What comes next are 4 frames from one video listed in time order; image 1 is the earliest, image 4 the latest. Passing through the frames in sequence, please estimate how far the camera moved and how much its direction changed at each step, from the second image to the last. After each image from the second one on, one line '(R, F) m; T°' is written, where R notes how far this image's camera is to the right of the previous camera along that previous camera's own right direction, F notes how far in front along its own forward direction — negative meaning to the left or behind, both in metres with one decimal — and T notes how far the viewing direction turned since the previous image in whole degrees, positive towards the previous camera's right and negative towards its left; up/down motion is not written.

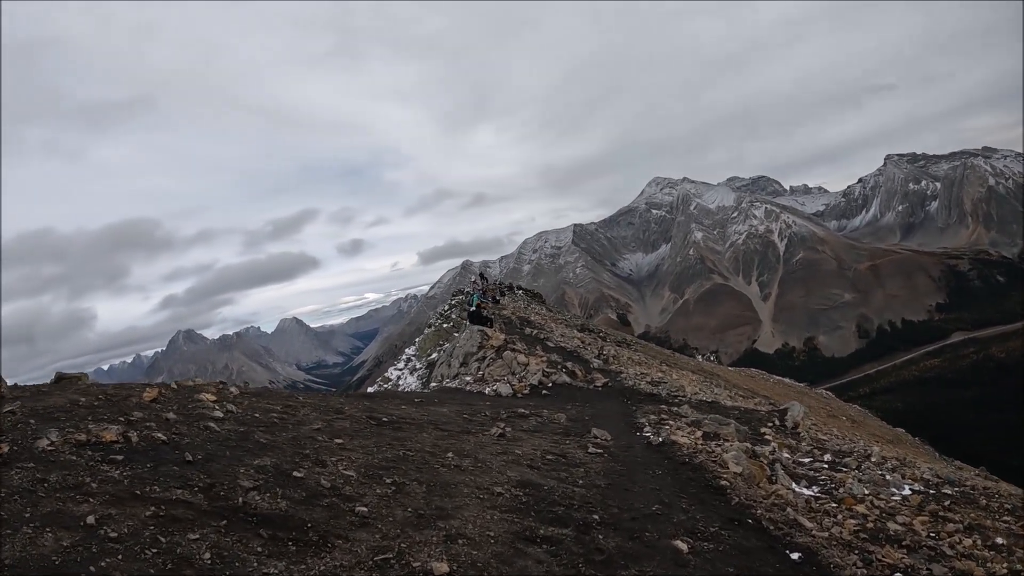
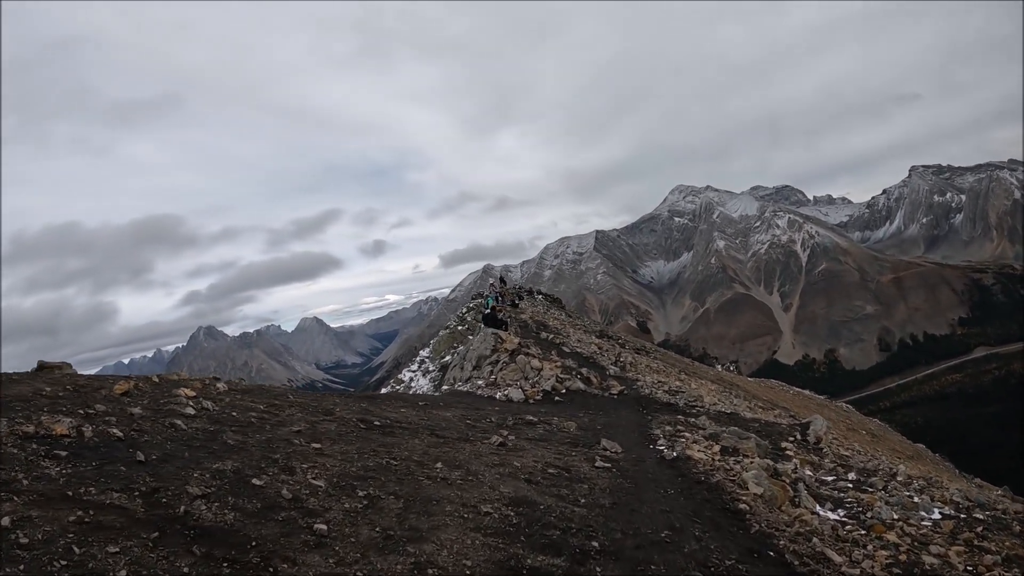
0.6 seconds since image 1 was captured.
(+0.4, +1.0) m; -2°
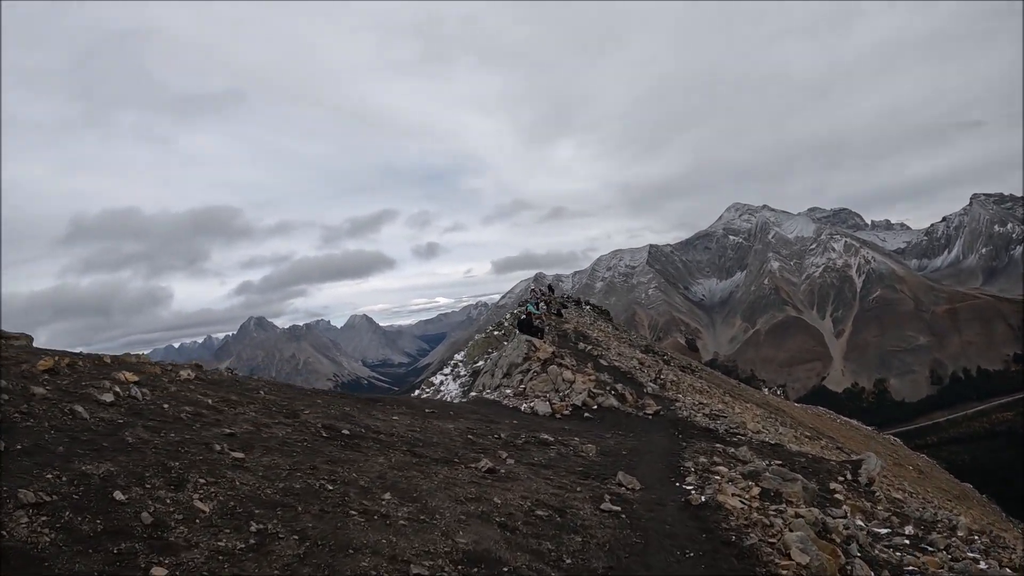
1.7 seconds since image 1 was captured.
(+1.0, +2.2) m; -5°
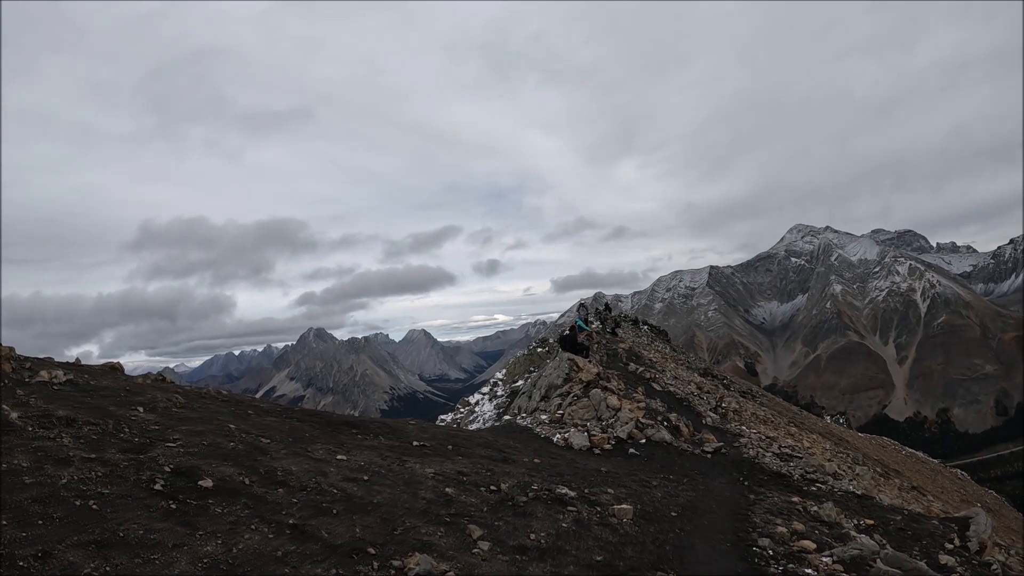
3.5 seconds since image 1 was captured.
(+1.4, +4.9) m; -7°
